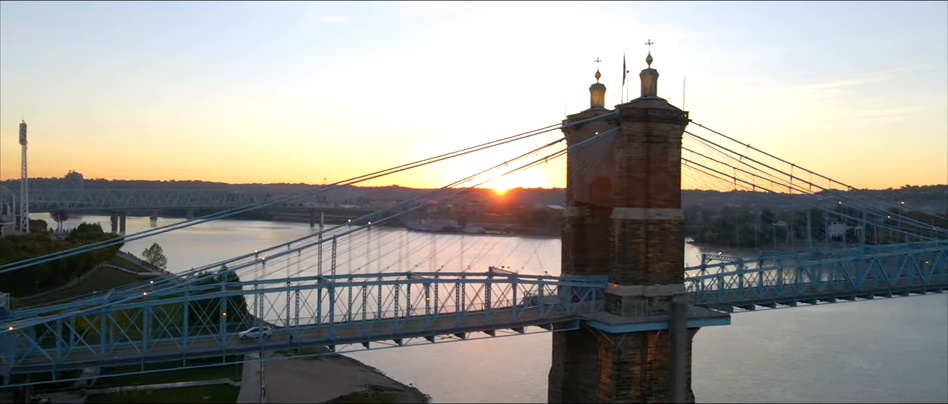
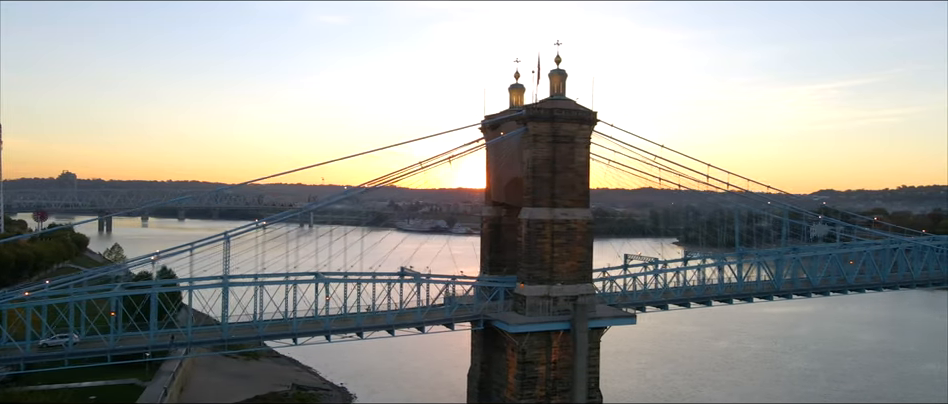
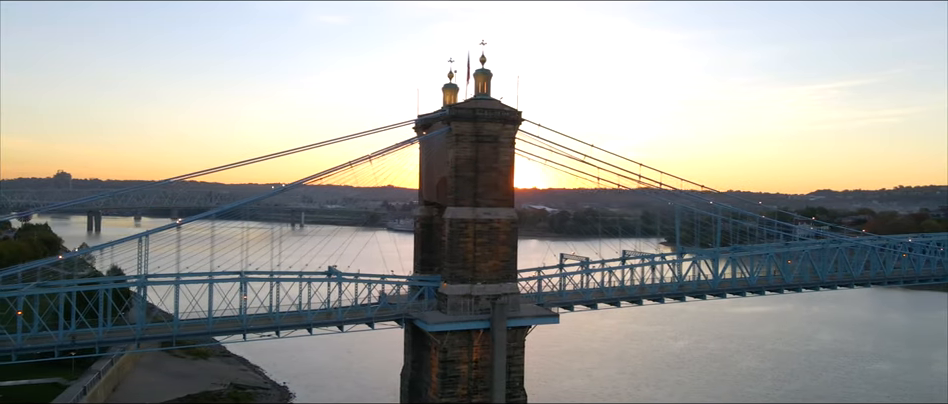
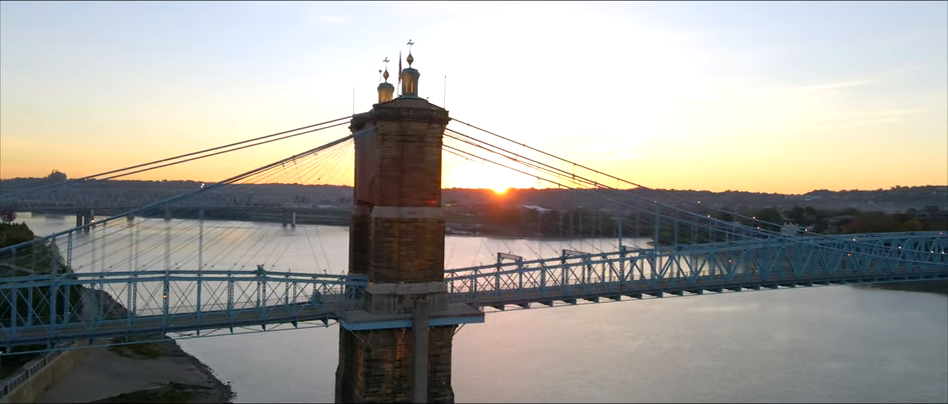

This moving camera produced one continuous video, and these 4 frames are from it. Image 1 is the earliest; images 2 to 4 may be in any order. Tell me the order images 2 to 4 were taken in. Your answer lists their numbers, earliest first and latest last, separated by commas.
2, 3, 4
